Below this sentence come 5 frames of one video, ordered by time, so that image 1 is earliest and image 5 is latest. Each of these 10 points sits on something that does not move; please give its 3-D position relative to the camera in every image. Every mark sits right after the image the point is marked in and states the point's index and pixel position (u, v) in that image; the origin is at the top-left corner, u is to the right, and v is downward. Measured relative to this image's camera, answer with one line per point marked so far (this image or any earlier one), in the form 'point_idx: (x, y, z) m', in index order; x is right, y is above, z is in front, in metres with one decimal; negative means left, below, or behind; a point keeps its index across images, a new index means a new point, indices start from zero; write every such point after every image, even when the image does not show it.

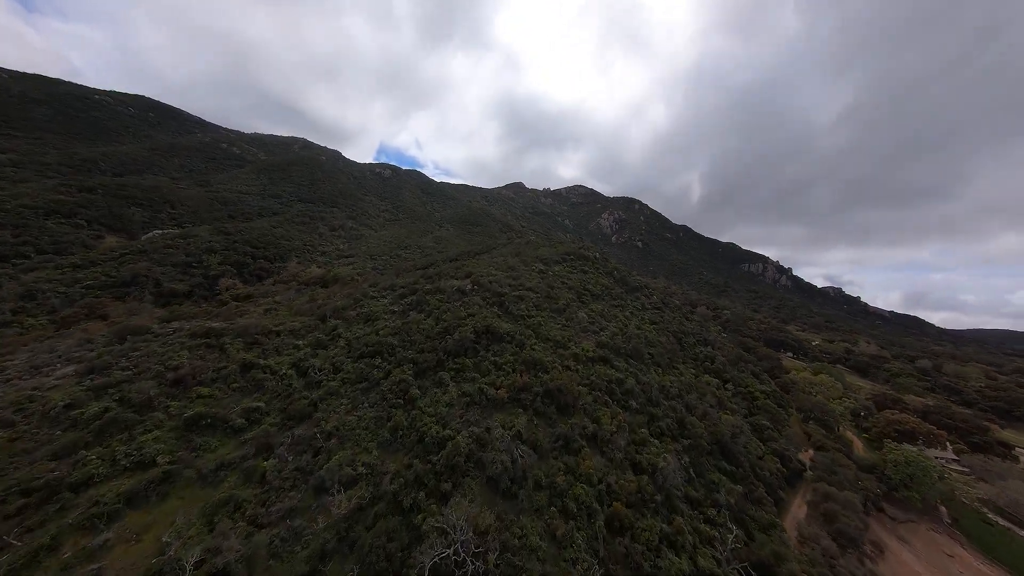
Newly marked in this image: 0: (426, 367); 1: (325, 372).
0: (-6.0, -5.6, +20.0) m
1: (-13.0, -5.9, +20.0) m
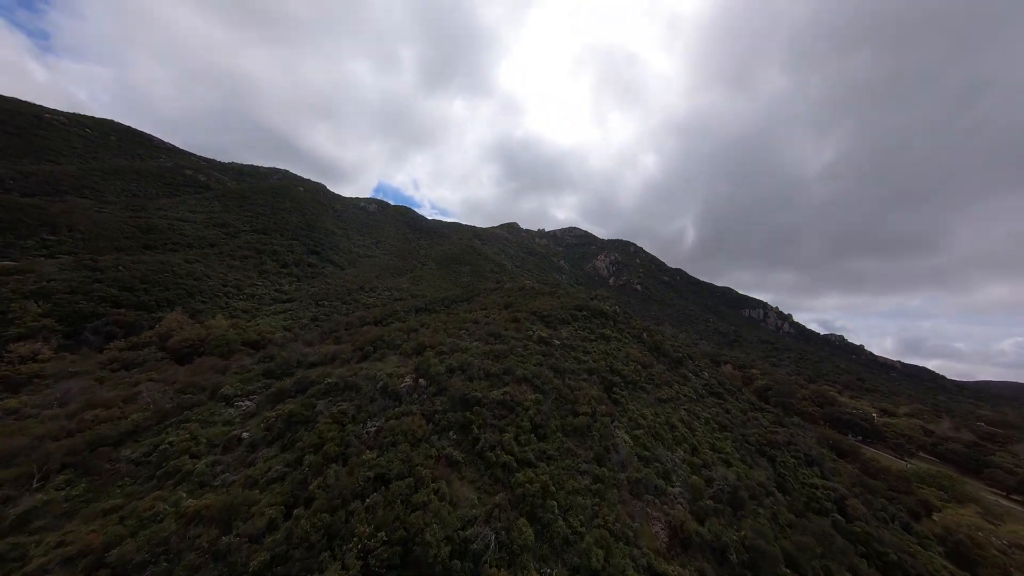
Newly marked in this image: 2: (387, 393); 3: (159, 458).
0: (-7.0, -9.4, +4.8) m
1: (-14.1, -9.6, +4.6) m
2: (-6.8, -5.7, +15.7) m
3: (-15.4, -7.3, +12.6) m
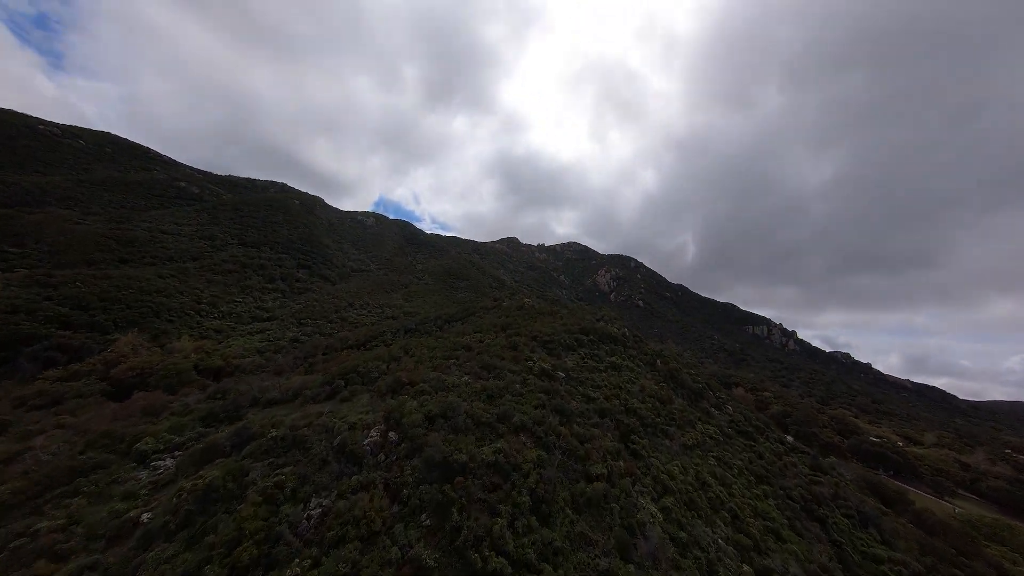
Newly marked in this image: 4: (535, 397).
0: (-7.2, -10.1, +1.0) m
1: (-14.3, -10.2, +0.9) m
2: (-7.0, -6.9, +12.1) m
3: (-15.6, -8.3, +8.9) m
4: (+1.4, -6.5, +17.6) m
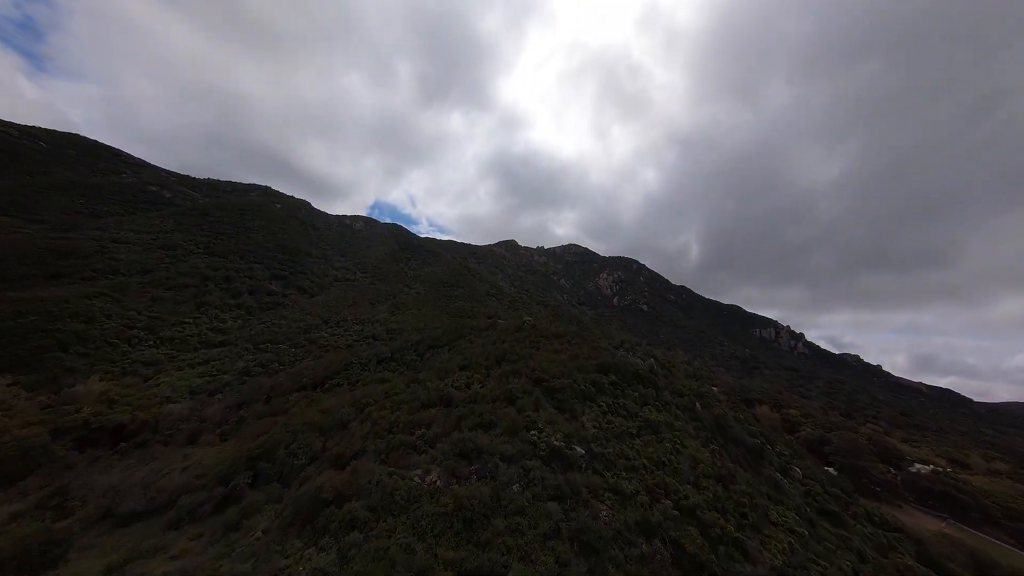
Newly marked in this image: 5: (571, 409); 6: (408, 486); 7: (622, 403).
0: (-7.4, -12.0, -5.8) m
1: (-14.5, -12.1, -6.0) m
2: (-7.2, -8.8, +5.3) m
3: (-15.8, -10.3, +2.0) m
4: (+1.2, -8.4, +10.8) m
5: (+3.5, -7.4, +17.7) m
6: (-4.1, -7.6, +11.1) m
7: (+7.3, -7.7, +19.1) m
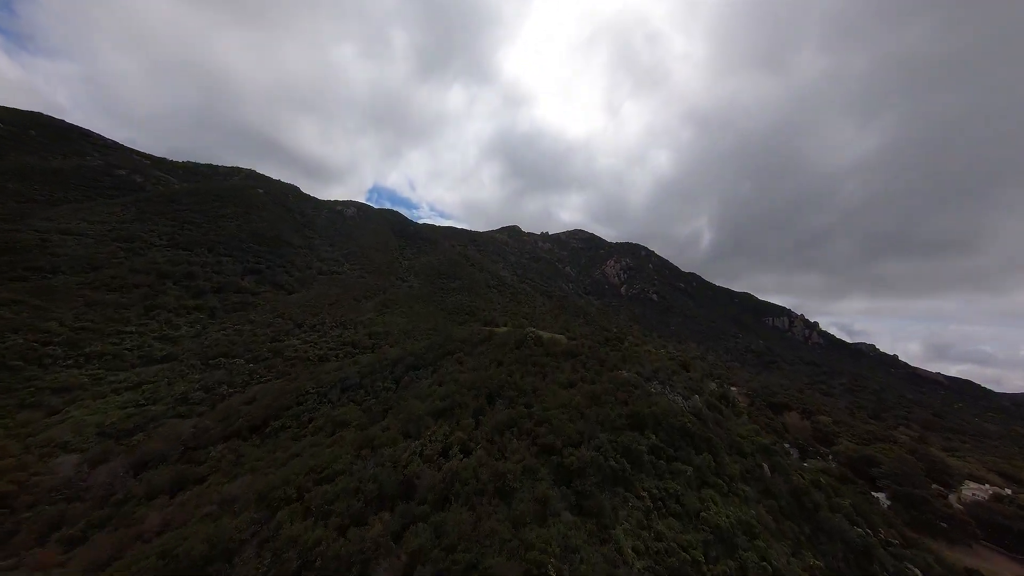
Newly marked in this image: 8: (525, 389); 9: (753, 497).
0: (-8.0, -14.6, -11.8) m
1: (-15.1, -14.8, -11.9) m
2: (-7.6, -10.9, -0.9) m
3: (-16.2, -12.5, -4.0) m
4: (+0.9, -10.2, +4.4) m
5: (+3.2, -8.8, +11.2) m
6: (-4.4, -9.3, +4.8) m
7: (+7.1, -9.0, +12.6) m
8: (+0.7, -6.9, +19.1) m
9: (+12.0, -10.3, +14.1) m
